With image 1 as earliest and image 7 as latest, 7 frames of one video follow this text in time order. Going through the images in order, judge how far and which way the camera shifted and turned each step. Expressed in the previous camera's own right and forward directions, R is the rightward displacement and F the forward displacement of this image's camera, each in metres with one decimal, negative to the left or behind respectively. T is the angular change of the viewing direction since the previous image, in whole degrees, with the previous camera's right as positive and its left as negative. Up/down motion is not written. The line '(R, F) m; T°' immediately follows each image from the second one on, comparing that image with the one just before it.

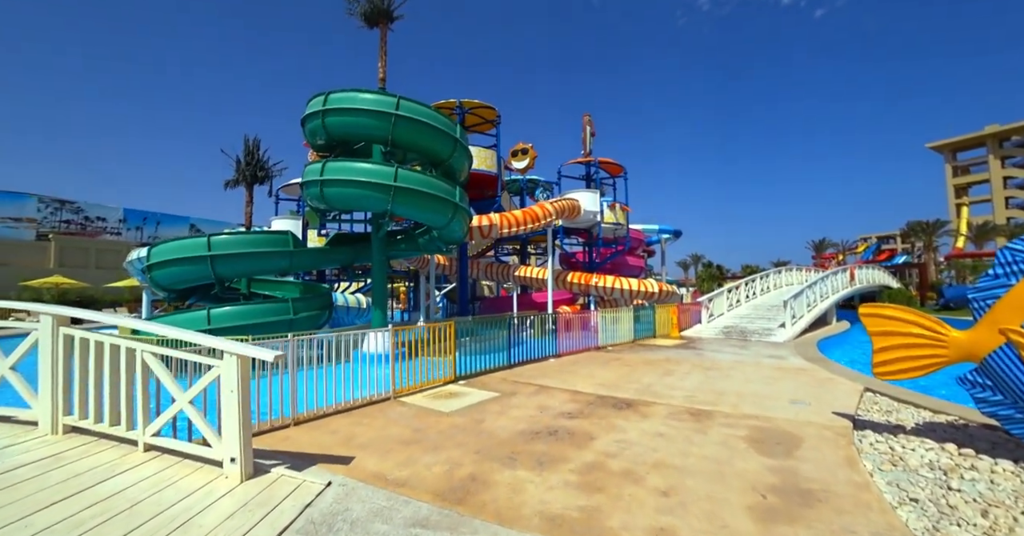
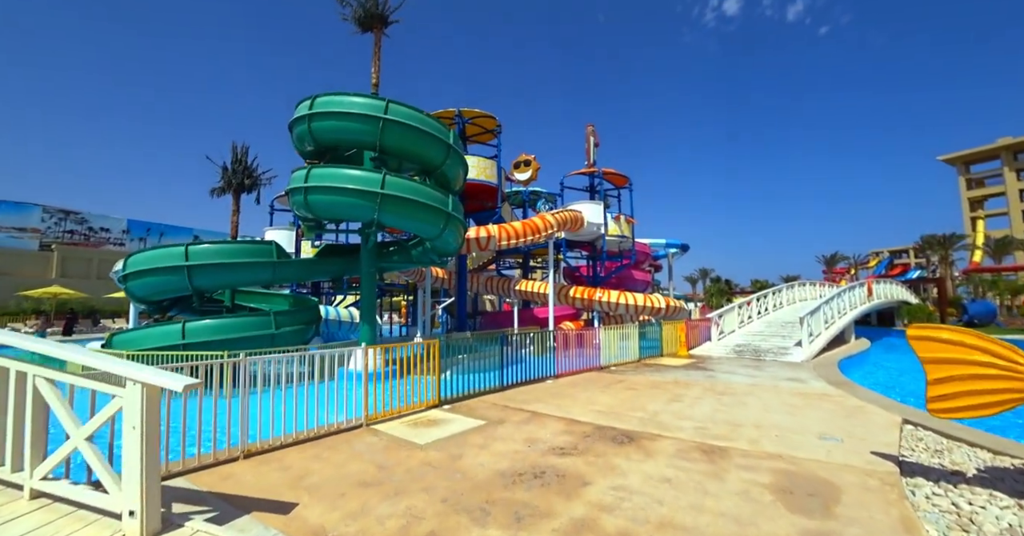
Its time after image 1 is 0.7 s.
(+0.3, +0.8) m; -1°
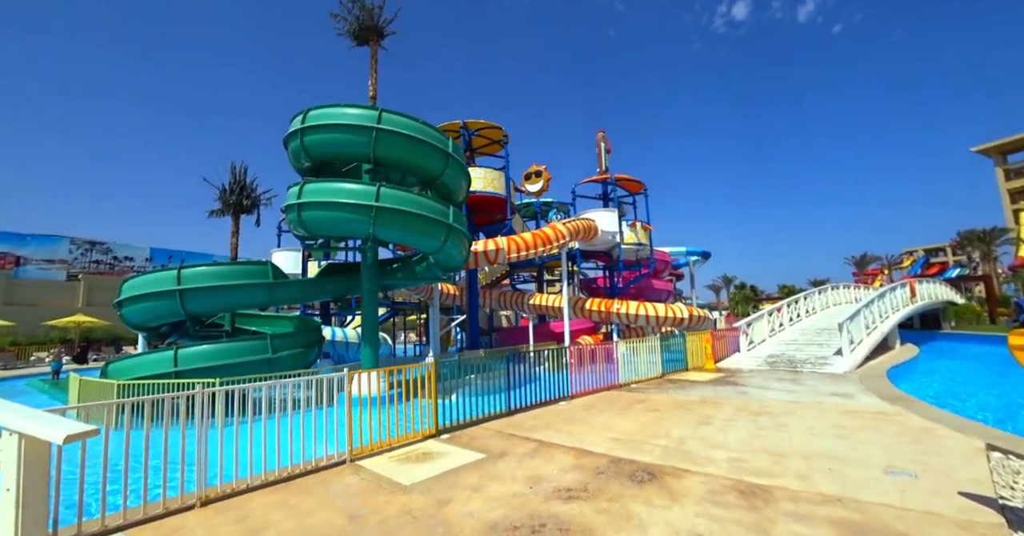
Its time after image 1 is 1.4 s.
(+0.3, +0.8) m; -2°
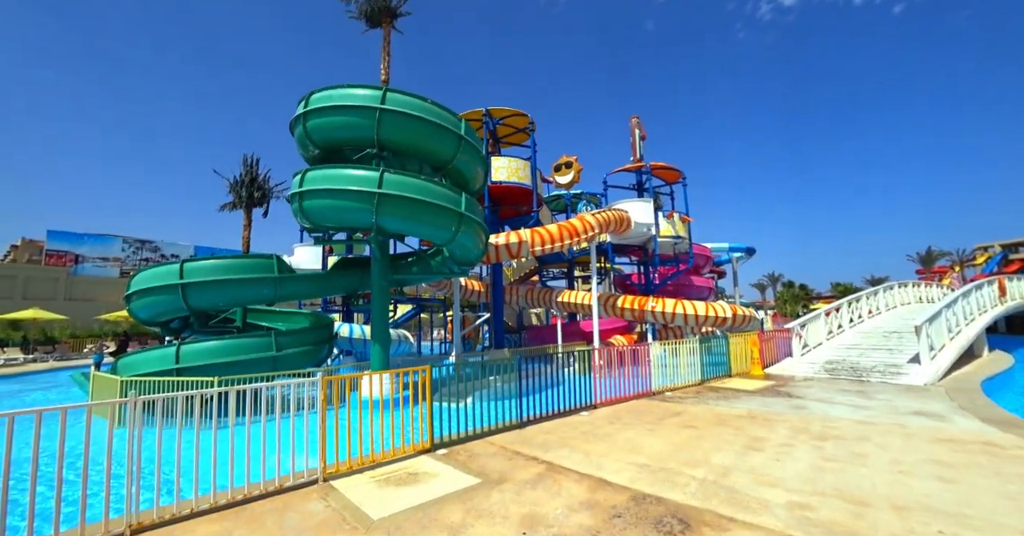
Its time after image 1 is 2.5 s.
(+0.4, +1.1) m; -5°
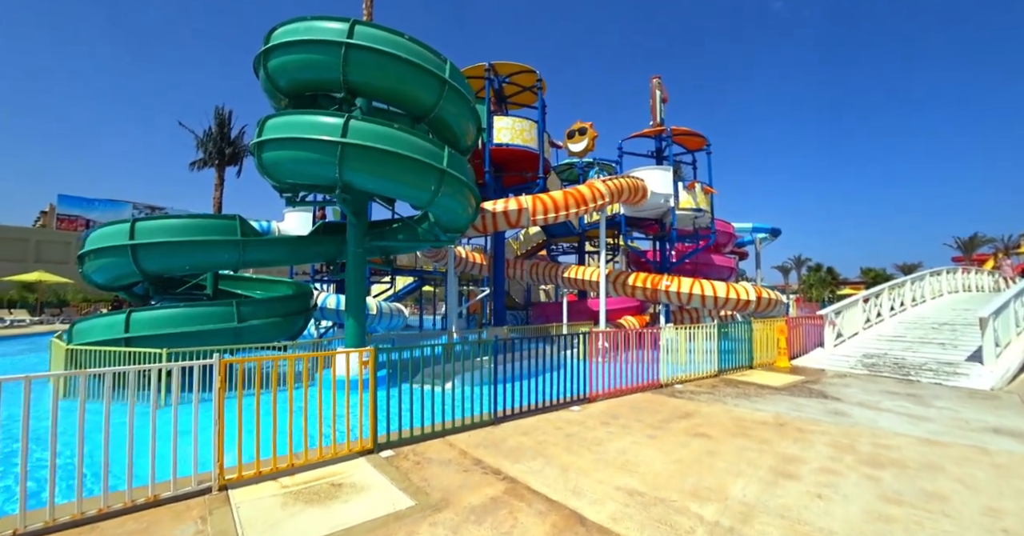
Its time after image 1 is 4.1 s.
(+0.6, +1.4) m; -2°
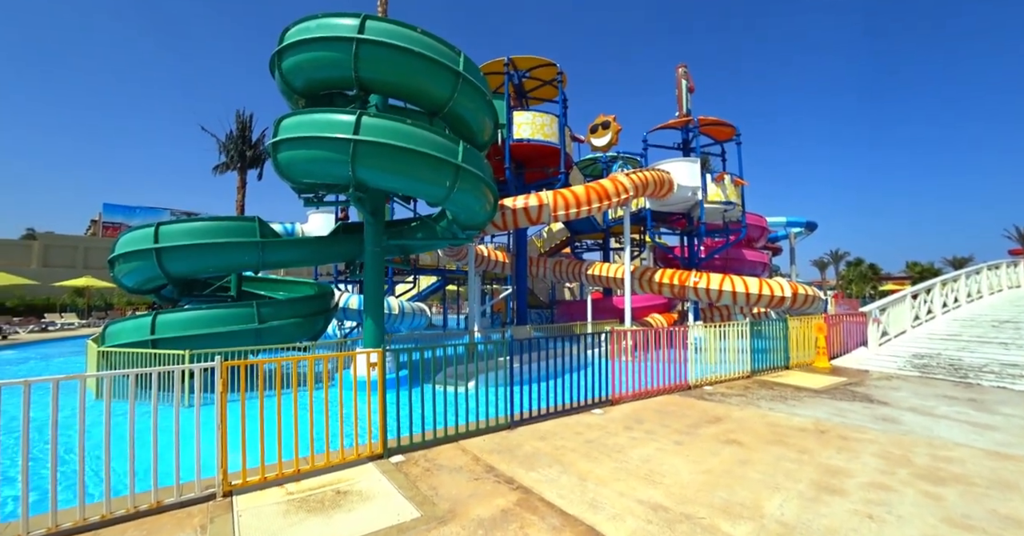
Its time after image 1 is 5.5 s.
(+0.1, +0.3) m; -3°
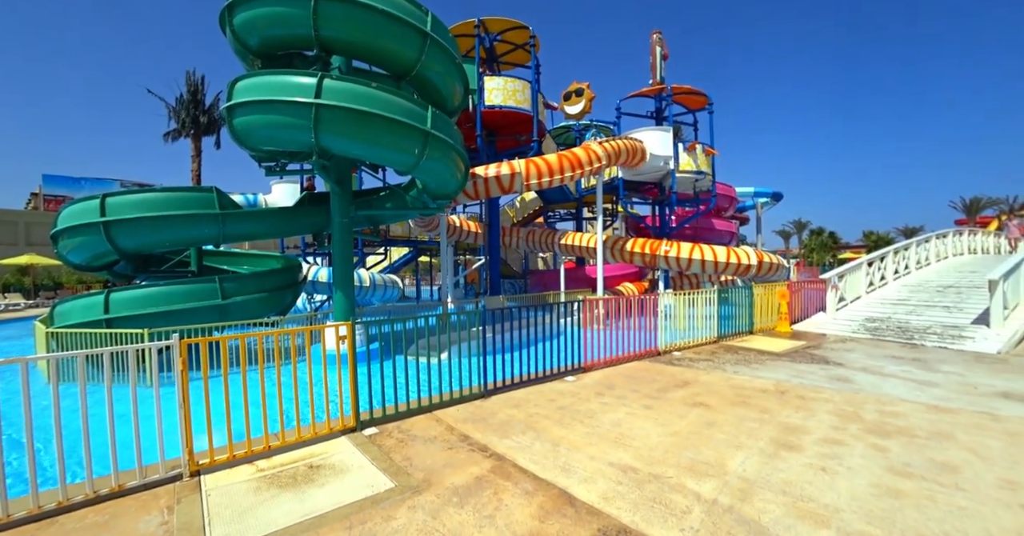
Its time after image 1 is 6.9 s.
(0.0, +0.1) m; +3°
